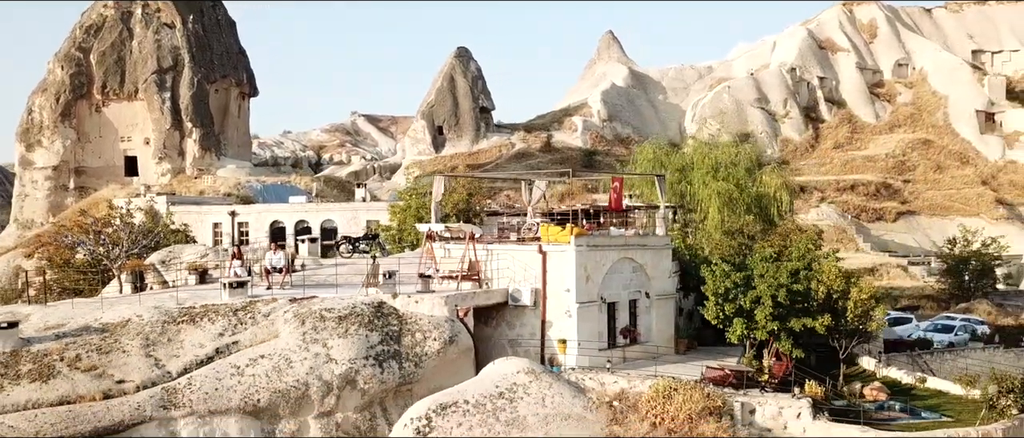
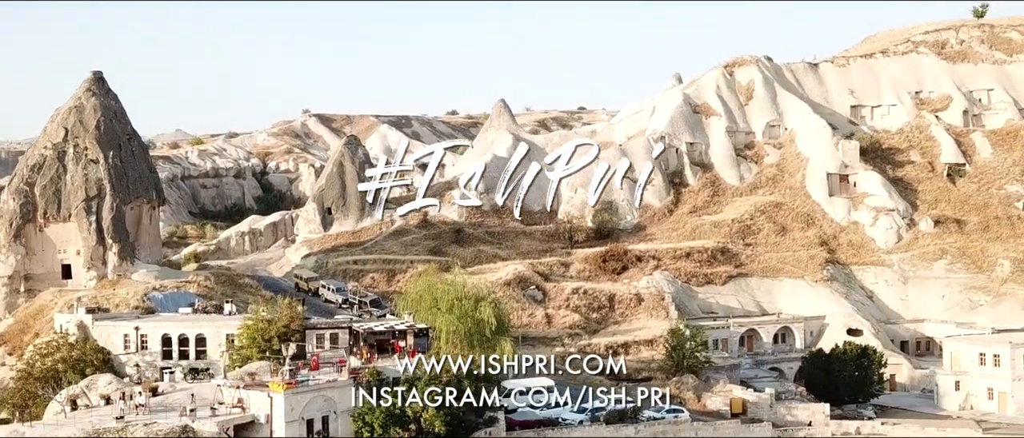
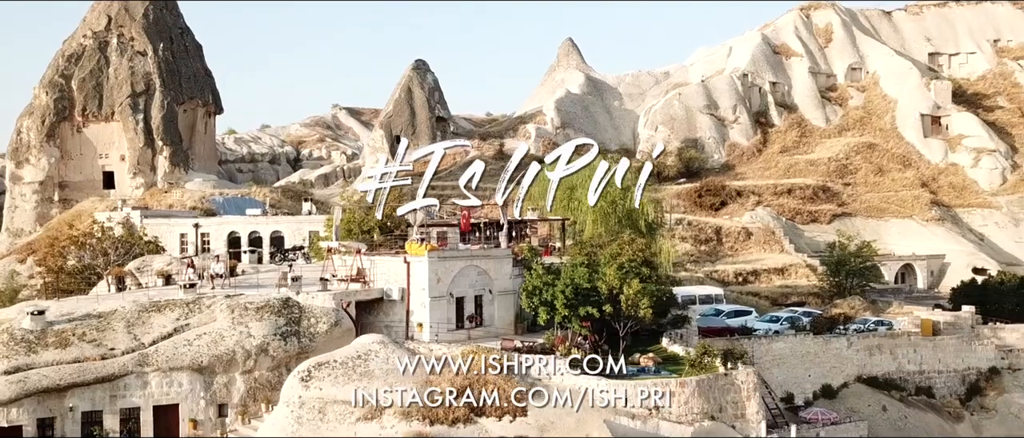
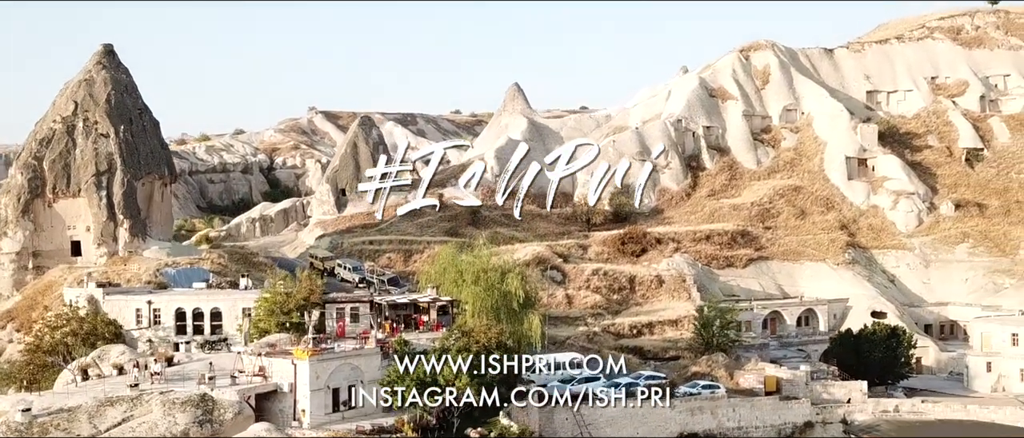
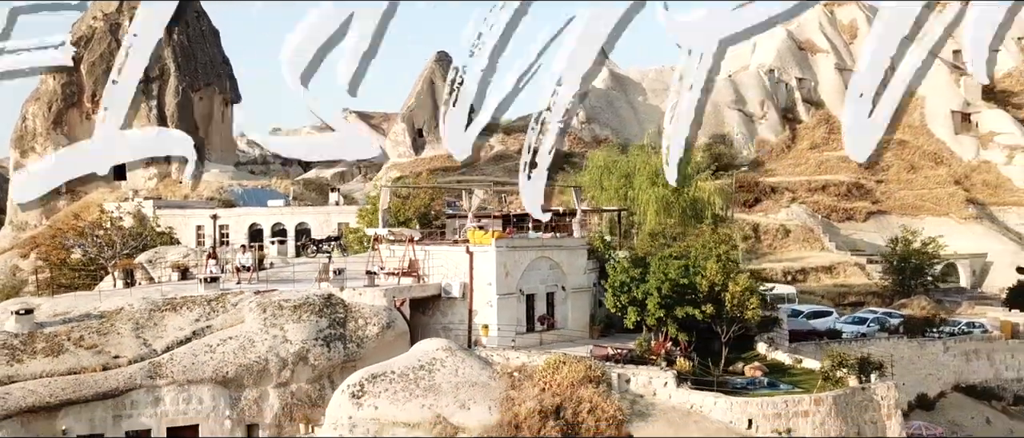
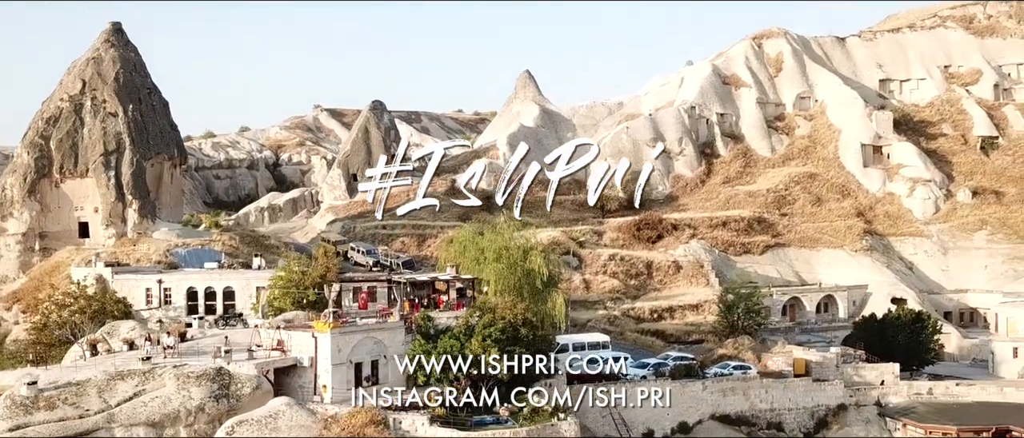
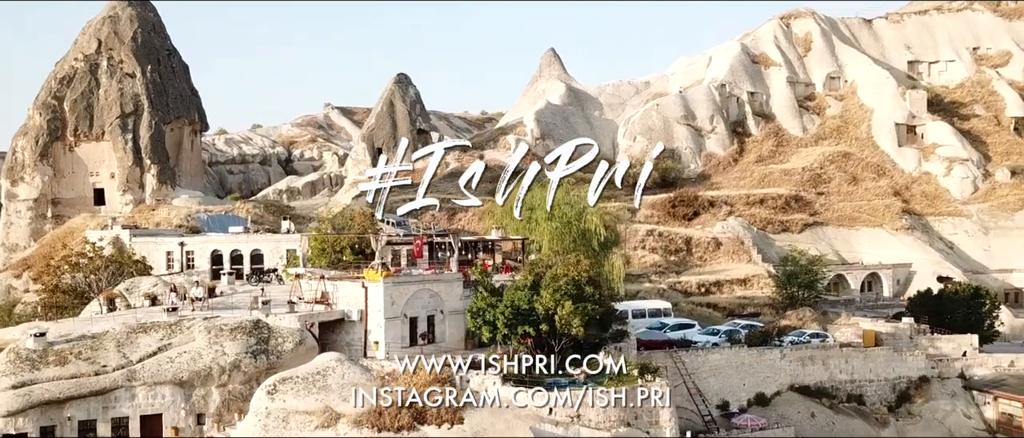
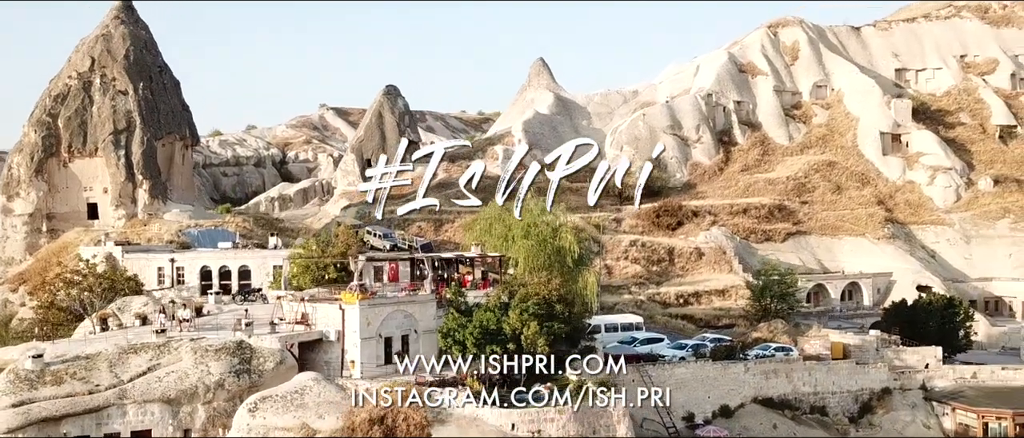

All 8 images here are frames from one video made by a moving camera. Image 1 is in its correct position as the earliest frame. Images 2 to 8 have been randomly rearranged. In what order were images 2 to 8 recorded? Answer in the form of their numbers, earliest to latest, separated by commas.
5, 3, 7, 8, 6, 4, 2
